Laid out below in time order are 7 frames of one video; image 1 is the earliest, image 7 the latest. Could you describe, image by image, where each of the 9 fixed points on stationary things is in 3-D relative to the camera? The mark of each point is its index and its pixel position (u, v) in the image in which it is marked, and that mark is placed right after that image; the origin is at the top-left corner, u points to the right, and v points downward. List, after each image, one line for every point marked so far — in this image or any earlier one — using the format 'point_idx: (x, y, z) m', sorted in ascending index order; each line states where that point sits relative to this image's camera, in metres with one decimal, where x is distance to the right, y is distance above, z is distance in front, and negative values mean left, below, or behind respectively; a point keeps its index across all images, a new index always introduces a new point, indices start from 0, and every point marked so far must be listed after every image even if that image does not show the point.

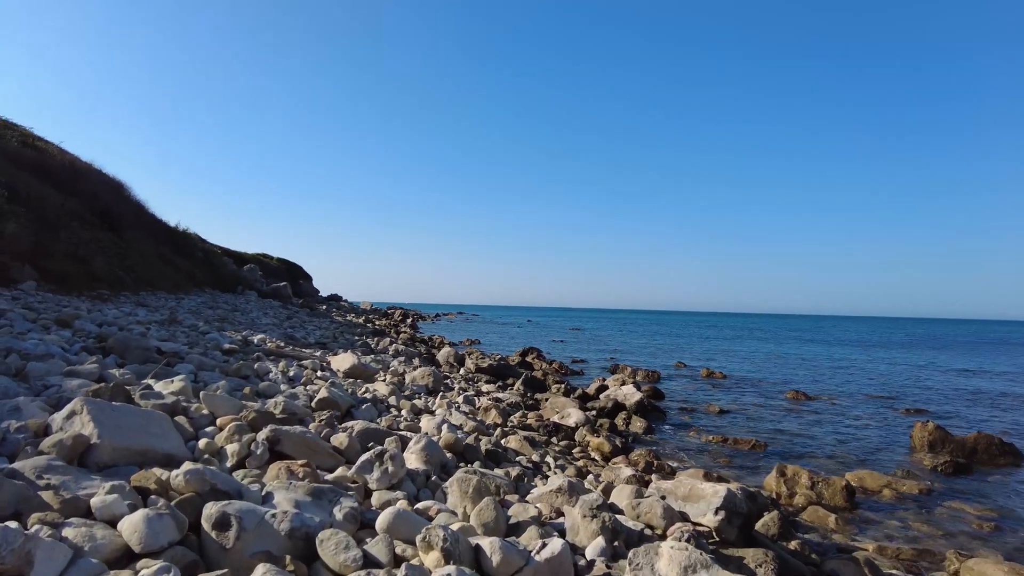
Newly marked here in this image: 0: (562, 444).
0: (+0.7, -2.1, +8.7) m
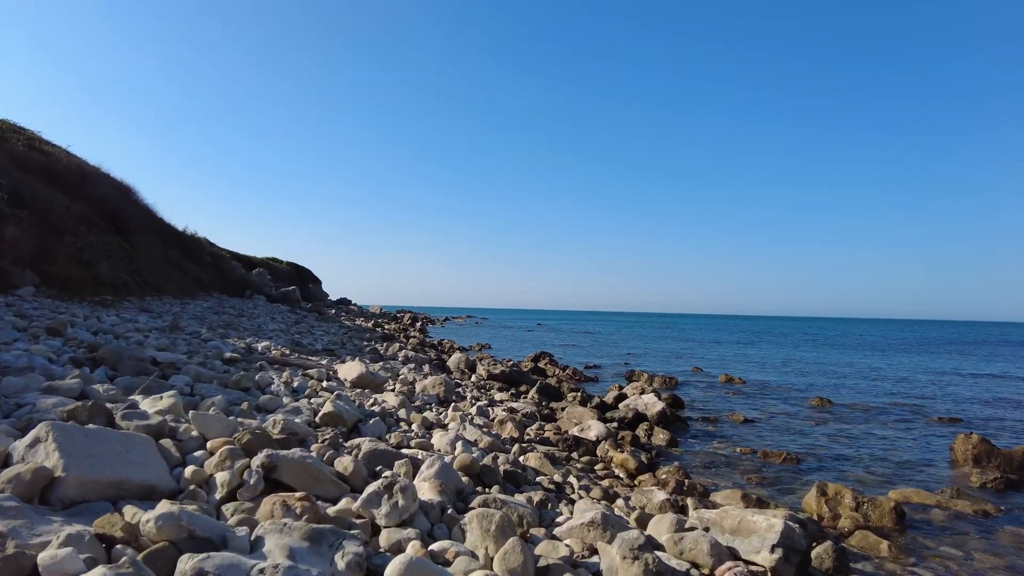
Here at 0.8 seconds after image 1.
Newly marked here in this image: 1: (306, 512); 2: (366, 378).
0: (+0.9, -2.2, +8.2) m
1: (-1.2, -1.3, +3.7) m
2: (-2.3, -1.4, +10.4) m
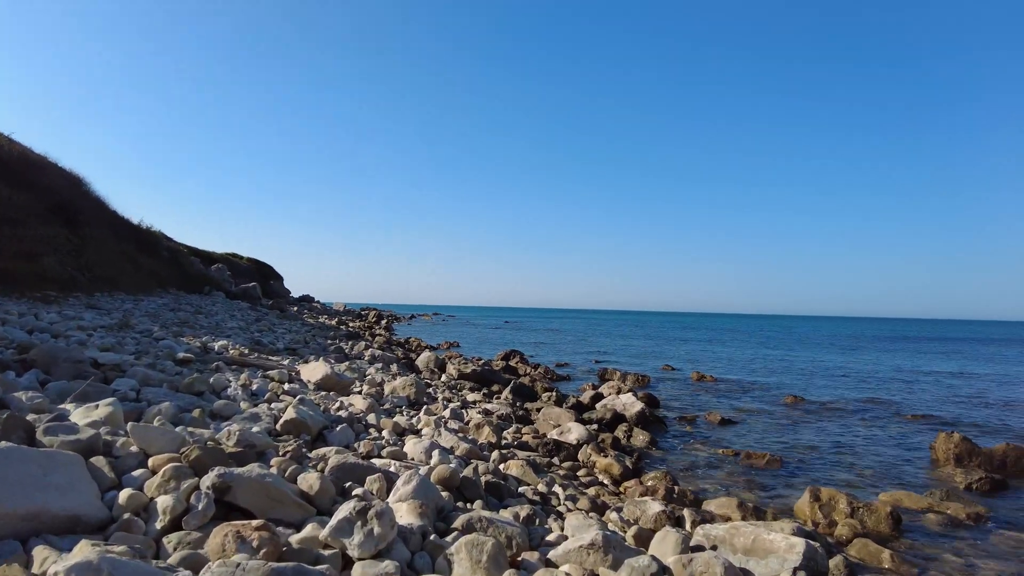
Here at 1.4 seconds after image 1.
0: (+0.6, -2.1, +7.7) m
1: (-1.2, -1.2, +3.2) m
2: (-2.7, -1.4, +9.8) m
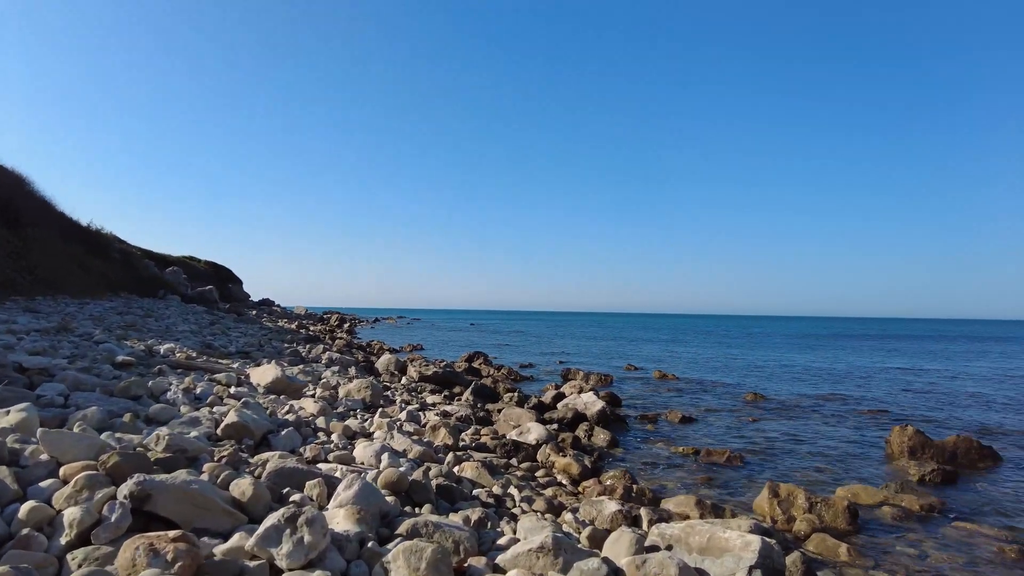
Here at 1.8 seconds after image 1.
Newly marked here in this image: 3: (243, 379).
0: (+0.1, -2.1, +7.5) m
1: (-1.5, -1.2, +2.9) m
2: (-3.3, -1.3, +9.4) m
3: (-3.9, -1.3, +9.6) m
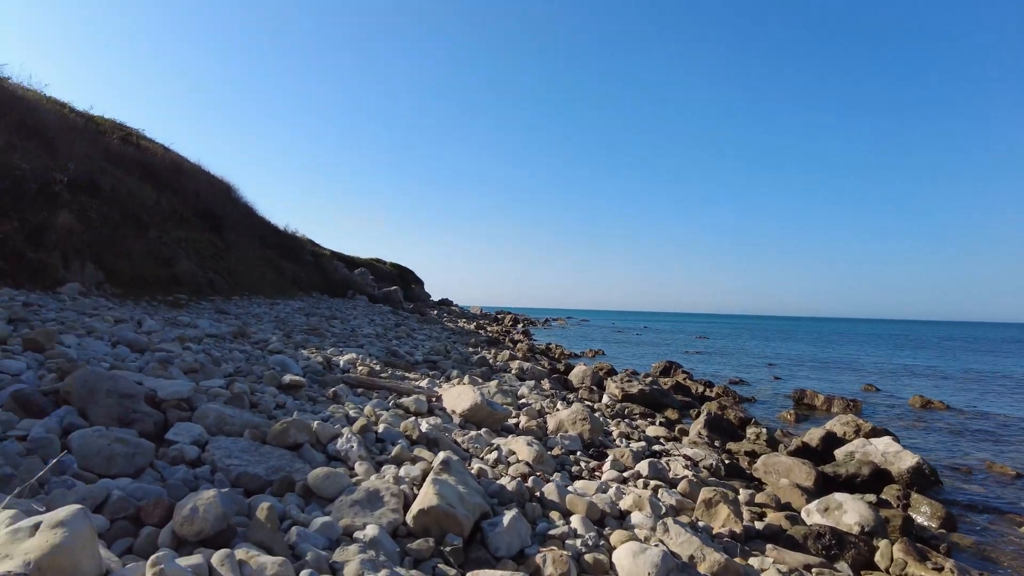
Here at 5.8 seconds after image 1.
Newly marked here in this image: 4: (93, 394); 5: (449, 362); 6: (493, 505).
0: (+2.5, -2.1, +4.5) m
1: (-0.2, -1.2, +0.4) m
2: (-0.3, -1.4, +7.2) m
3: (-0.9, -1.3, +7.6) m
4: (-2.8, -0.7, +4.3) m
5: (-1.2, -1.5, +12.8) m
6: (-0.1, -1.4, +4.3) m
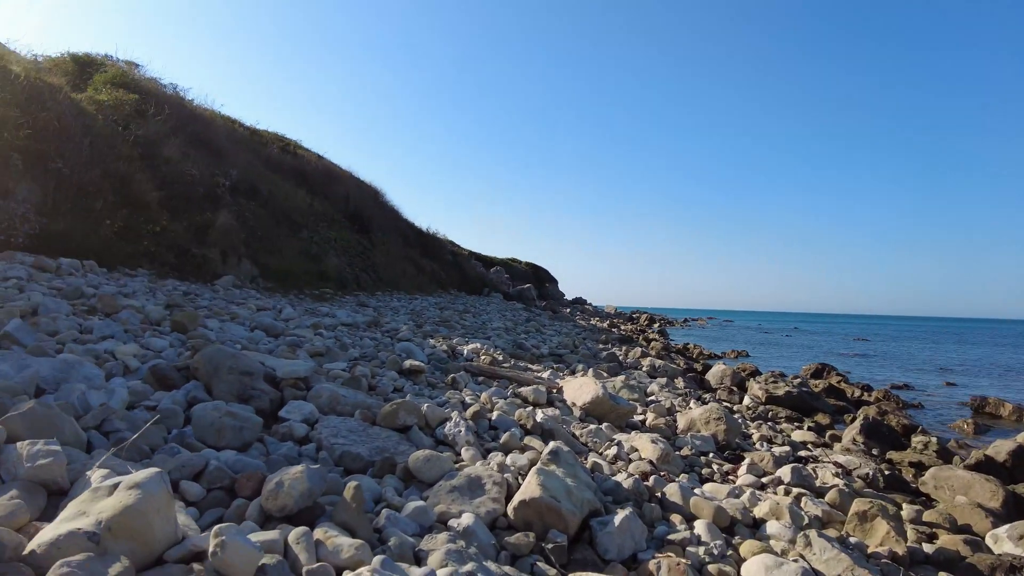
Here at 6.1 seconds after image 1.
0: (+3.2, -1.9, +3.6) m
1: (-0.3, -1.0, +0.1) m
2: (+0.9, -1.2, +6.8) m
3: (+0.4, -1.2, +7.3) m
4: (-2.0, -0.5, +4.5) m
5: (+1.2, -1.3, +12.5) m
6: (+0.5, -1.3, +3.9) m
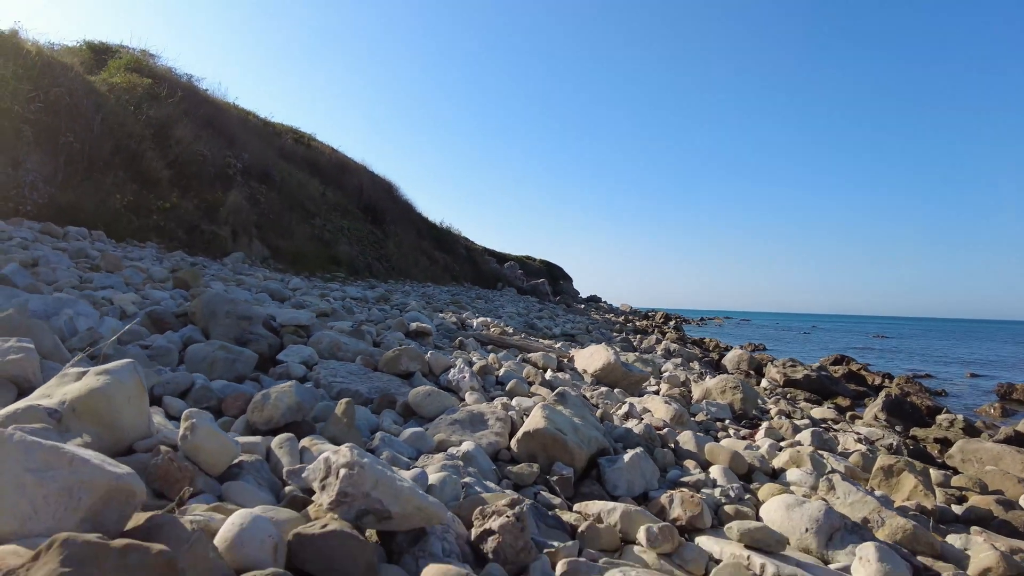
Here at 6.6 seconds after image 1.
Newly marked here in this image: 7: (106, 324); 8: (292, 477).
0: (+3.2, -1.5, +3.3) m
1: (-0.4, -0.7, 0.0) m
2: (+1.0, -0.8, +6.6) m
3: (+0.6, -0.8, +7.1) m
4: (-2.0, -0.1, +4.4) m
5: (+1.5, -0.9, +12.3) m
6: (+0.6, -0.9, +3.7) m
7: (-2.3, -0.2, +3.7) m
8: (-0.7, -0.5, +2.1) m
